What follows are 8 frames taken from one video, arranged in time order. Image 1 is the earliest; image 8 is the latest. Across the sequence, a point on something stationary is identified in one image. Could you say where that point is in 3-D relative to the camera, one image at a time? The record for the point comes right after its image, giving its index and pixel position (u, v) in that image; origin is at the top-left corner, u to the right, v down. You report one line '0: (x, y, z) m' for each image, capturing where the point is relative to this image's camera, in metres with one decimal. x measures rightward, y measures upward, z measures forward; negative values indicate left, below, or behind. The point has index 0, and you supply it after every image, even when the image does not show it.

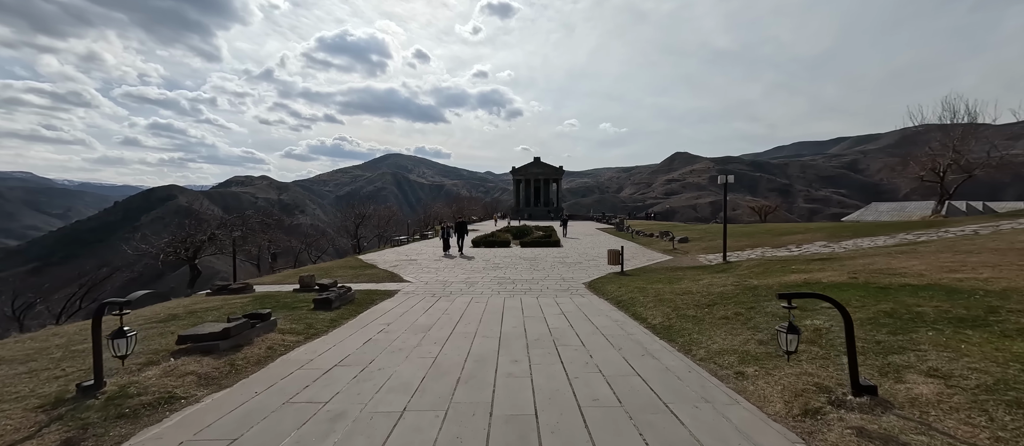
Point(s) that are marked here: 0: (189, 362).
0: (-3.9, -1.7, +4.9) m
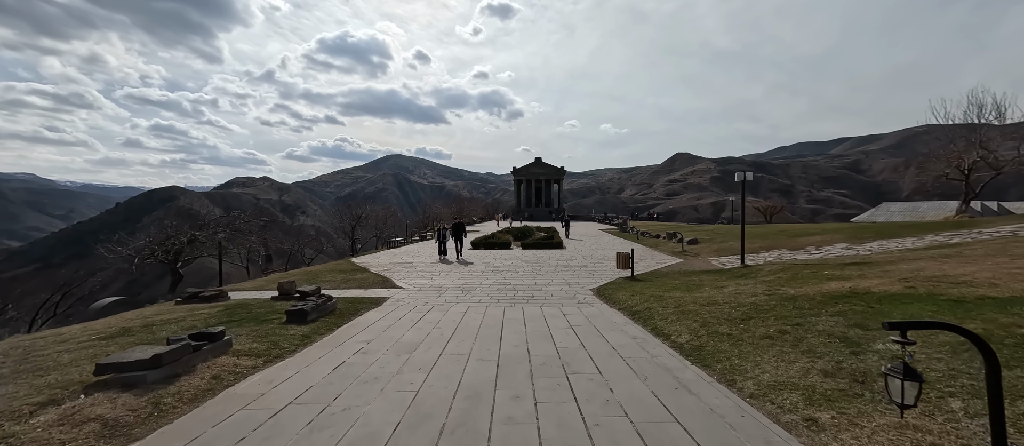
0: (-3.8, -1.7, +3.8) m
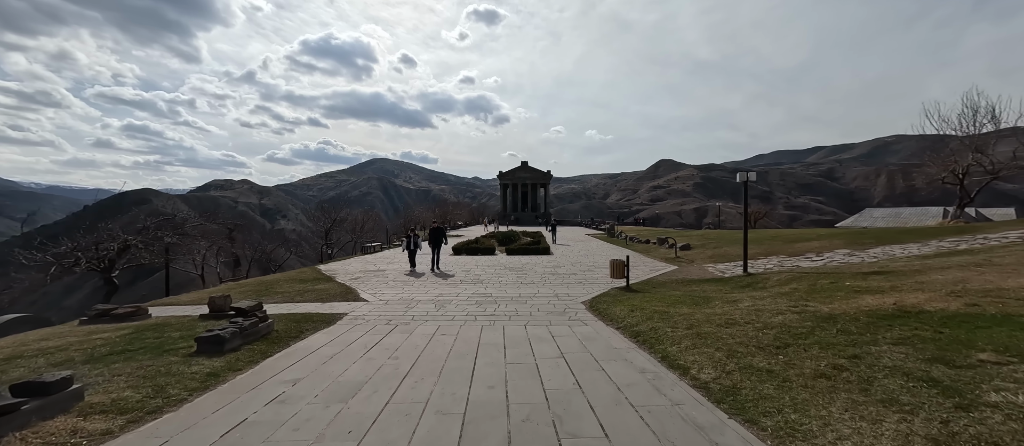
0: (-4.1, -1.6, +2.2) m
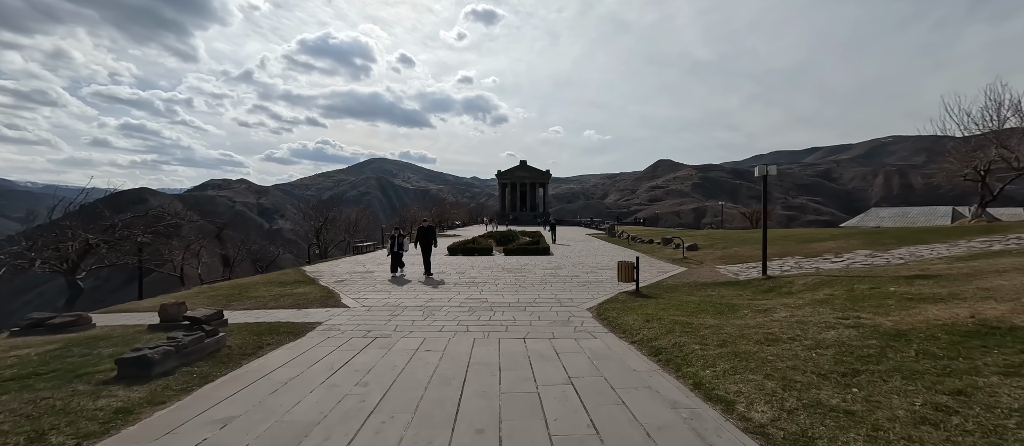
0: (-4.1, -1.6, +1.1) m
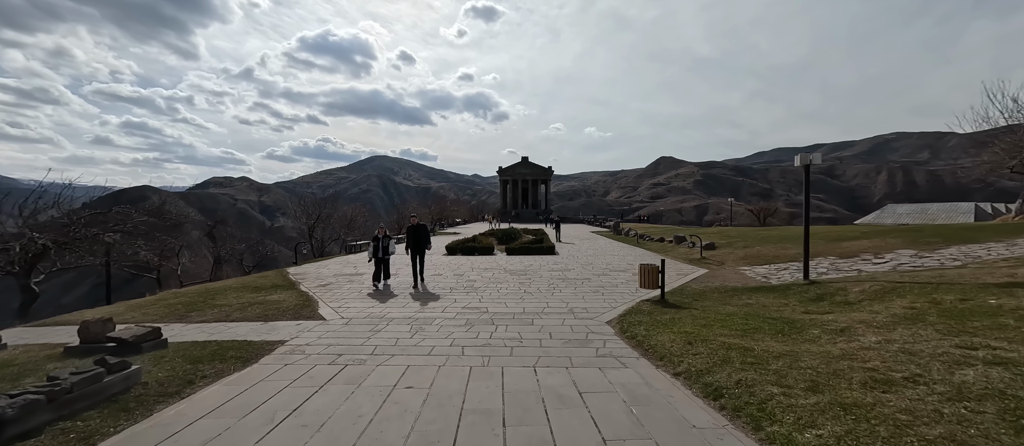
0: (-4.0, -1.6, -0.4) m
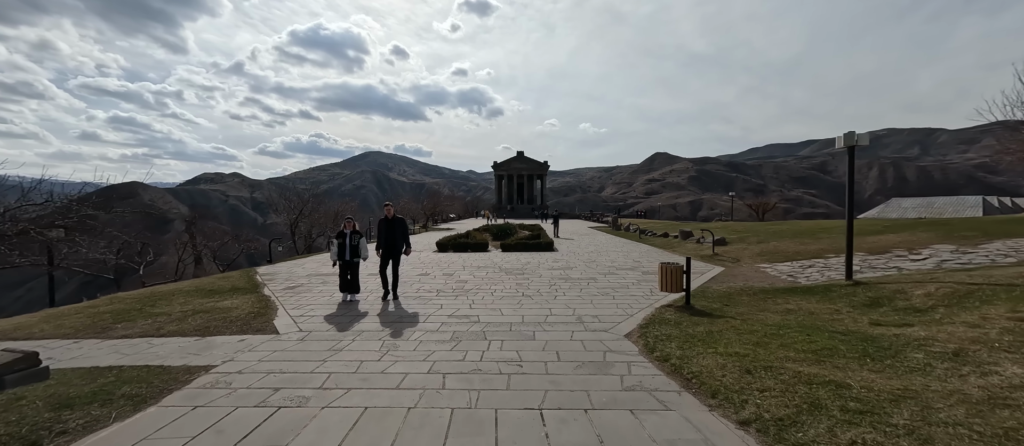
0: (-4.0, -1.5, -1.9) m
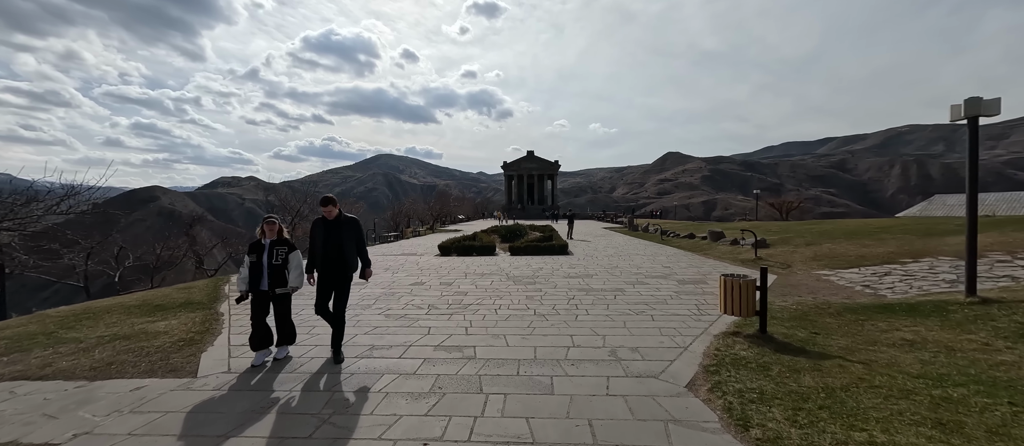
0: (-4.1, -1.5, -3.8) m
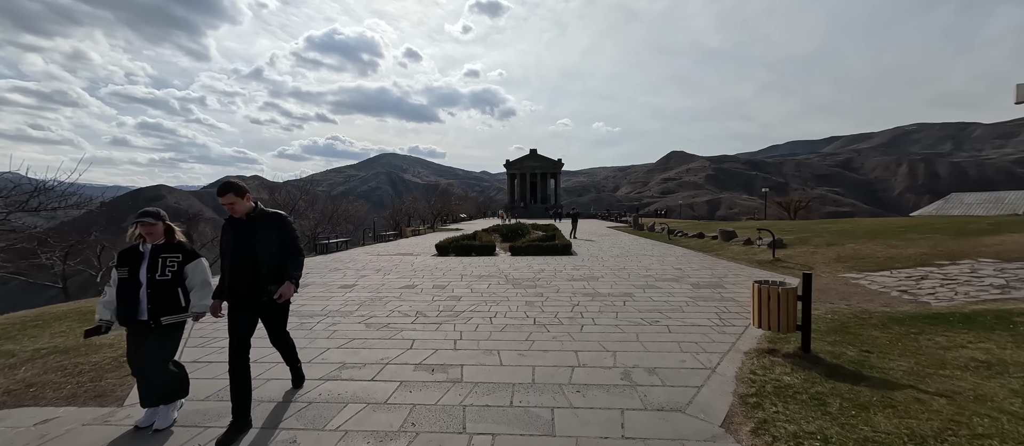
0: (-4.2, -1.5, -4.6) m
